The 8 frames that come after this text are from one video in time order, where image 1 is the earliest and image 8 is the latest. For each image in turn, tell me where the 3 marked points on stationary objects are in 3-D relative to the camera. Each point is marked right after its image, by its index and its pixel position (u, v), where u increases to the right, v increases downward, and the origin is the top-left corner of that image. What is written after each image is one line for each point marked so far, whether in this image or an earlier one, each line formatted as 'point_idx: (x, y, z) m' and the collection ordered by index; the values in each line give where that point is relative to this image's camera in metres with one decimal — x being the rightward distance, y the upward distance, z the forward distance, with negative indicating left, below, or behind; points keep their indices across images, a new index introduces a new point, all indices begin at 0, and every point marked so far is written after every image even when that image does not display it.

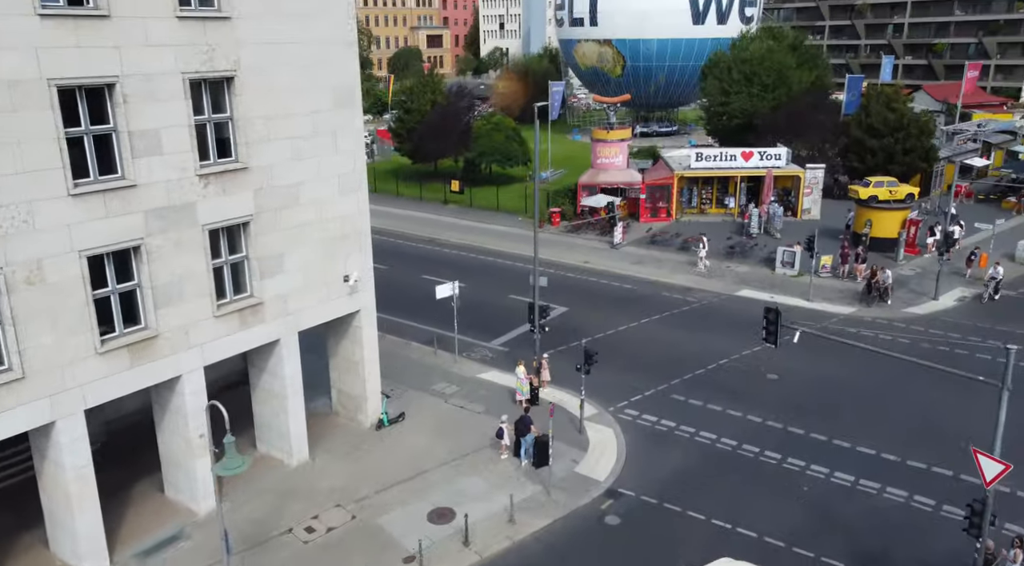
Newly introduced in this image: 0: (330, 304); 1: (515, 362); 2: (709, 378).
0: (-3.3, -0.4, +14.2) m
1: (+0.1, -2.0, +19.0) m
2: (+4.6, -2.2, +18.0) m
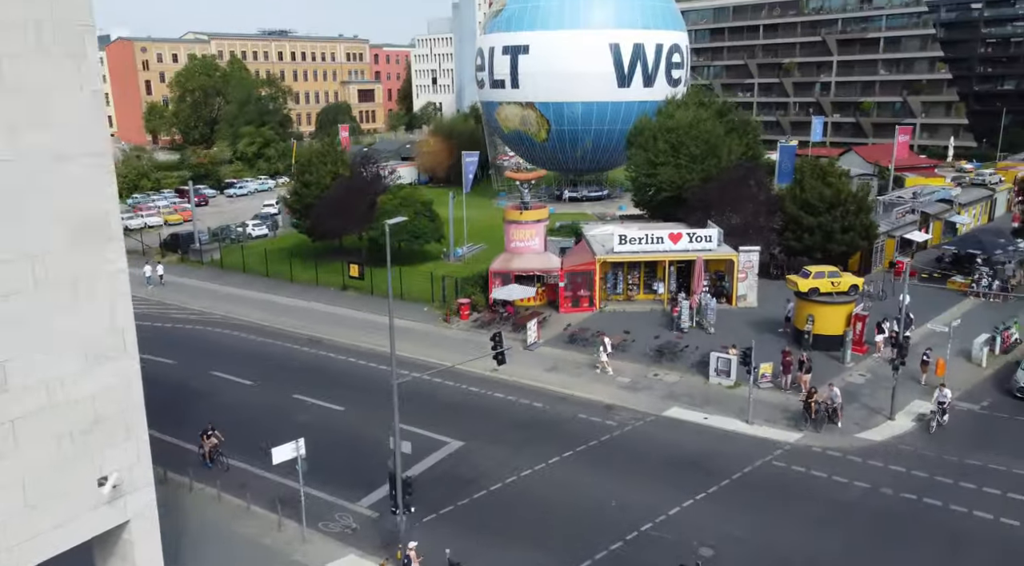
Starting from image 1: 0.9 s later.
0: (-5.6, -3.0, +9.9) m
1: (-2.5, -4.9, +14.8) m
2: (+2.1, -5.0, +14.1) m
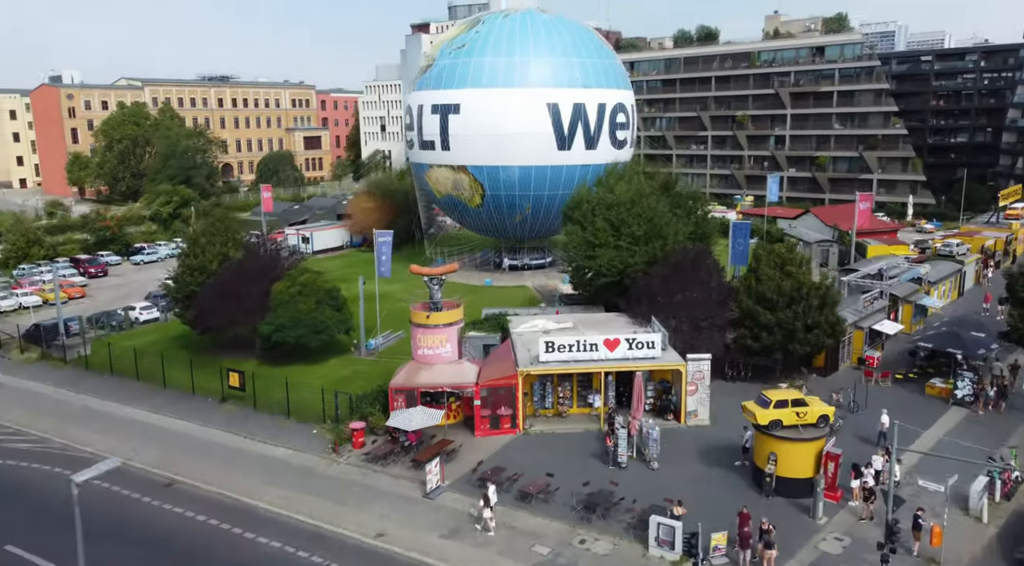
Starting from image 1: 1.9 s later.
0: (-7.6, -5.8, +4.5) m
1: (-4.7, -7.8, +9.5) m
2: (-0.1, -7.9, +9.0) m
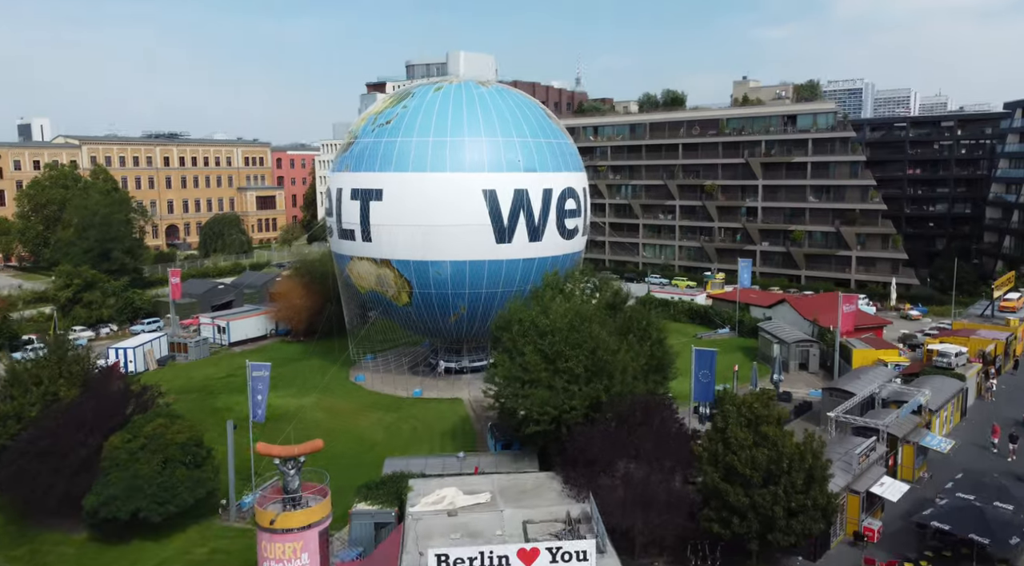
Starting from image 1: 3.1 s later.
0: (-9.7, -8.9, -2.7) m
1: (-7.0, -11.2, +2.3) m
2: (-2.4, -11.3, +2.0) m
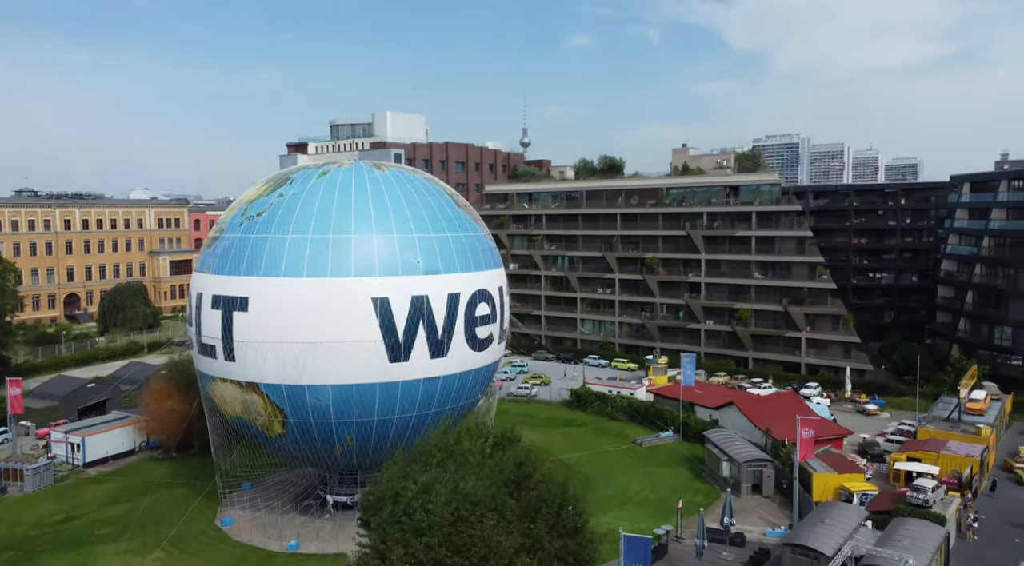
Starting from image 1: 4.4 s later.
0: (-11.1, -11.5, -10.6) m
1: (-8.7, -14.1, -5.6) m
2: (-4.1, -14.1, -5.6) m
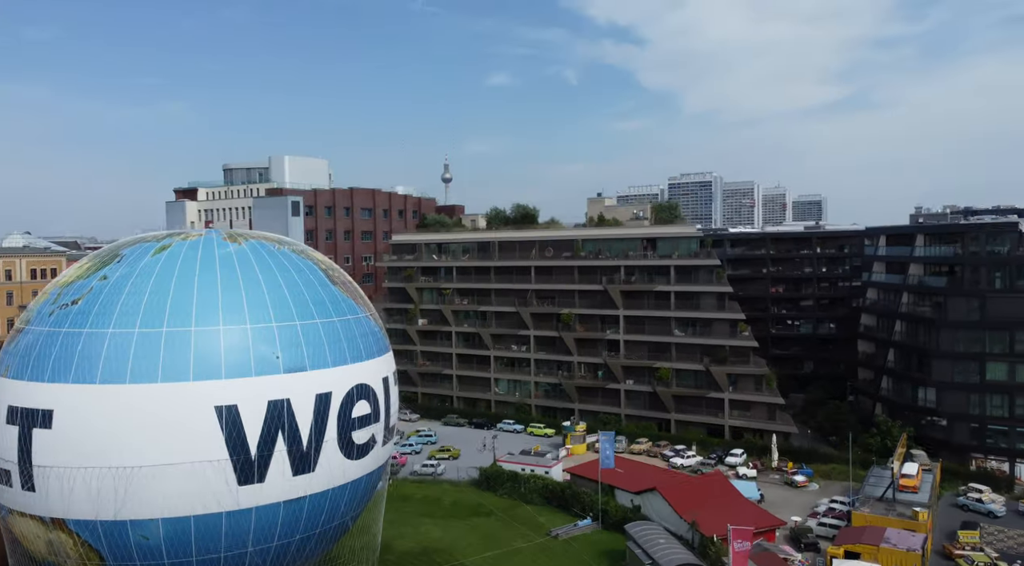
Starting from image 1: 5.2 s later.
0: (-10.8, -13.0, -17.4) m
1: (-8.9, -15.8, -12.3) m
2: (-4.3, -15.8, -11.9) m
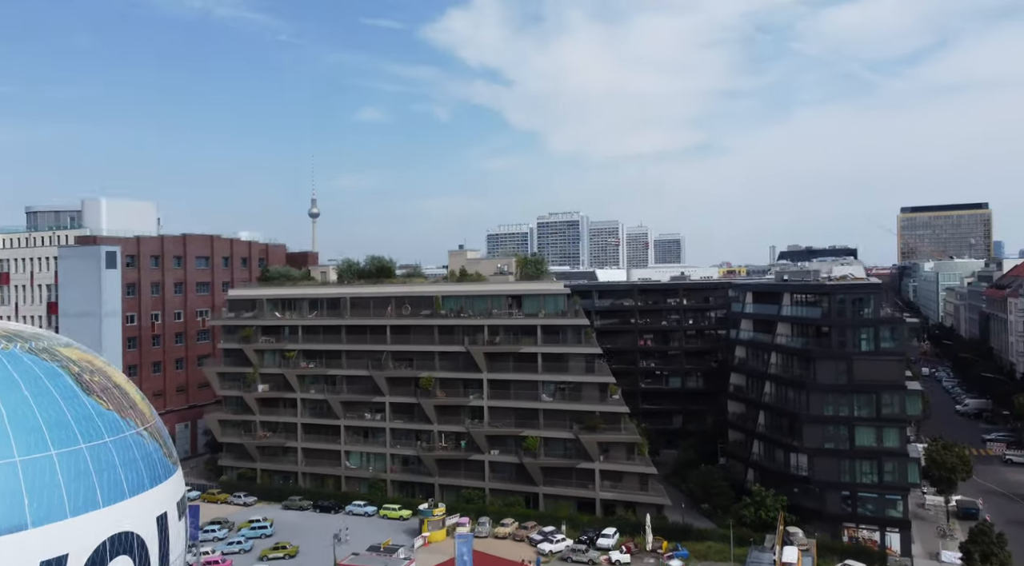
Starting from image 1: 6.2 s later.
0: (-8.3, -13.9, -25.6) m
1: (-7.2, -17.0, -20.4) m
2: (-2.7, -17.0, -19.3) m
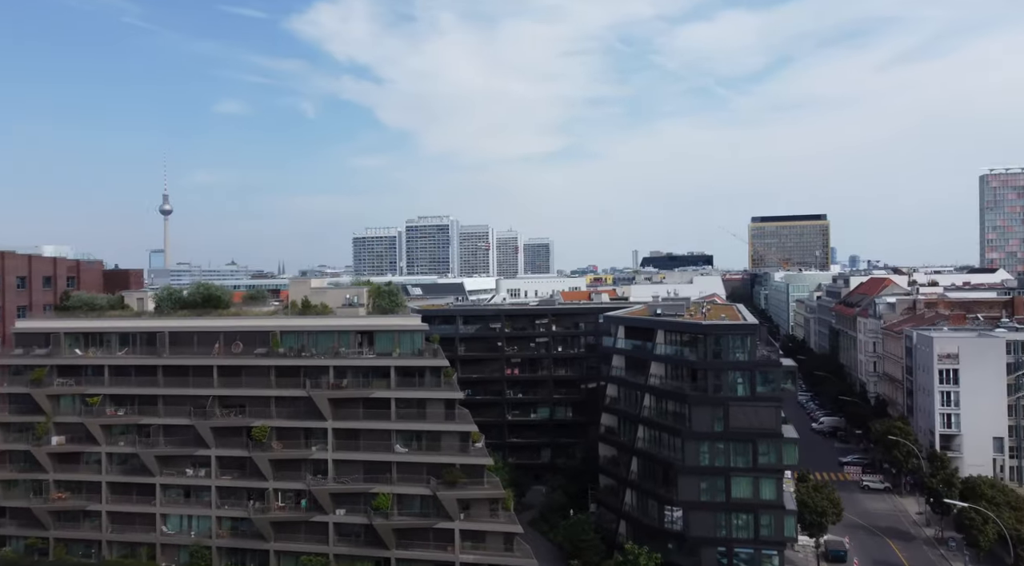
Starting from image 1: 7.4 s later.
0: (-4.3, -16.3, -33.5) m
1: (-4.1, -19.4, -28.2) m
2: (+0.1, -19.4, -26.3) m
